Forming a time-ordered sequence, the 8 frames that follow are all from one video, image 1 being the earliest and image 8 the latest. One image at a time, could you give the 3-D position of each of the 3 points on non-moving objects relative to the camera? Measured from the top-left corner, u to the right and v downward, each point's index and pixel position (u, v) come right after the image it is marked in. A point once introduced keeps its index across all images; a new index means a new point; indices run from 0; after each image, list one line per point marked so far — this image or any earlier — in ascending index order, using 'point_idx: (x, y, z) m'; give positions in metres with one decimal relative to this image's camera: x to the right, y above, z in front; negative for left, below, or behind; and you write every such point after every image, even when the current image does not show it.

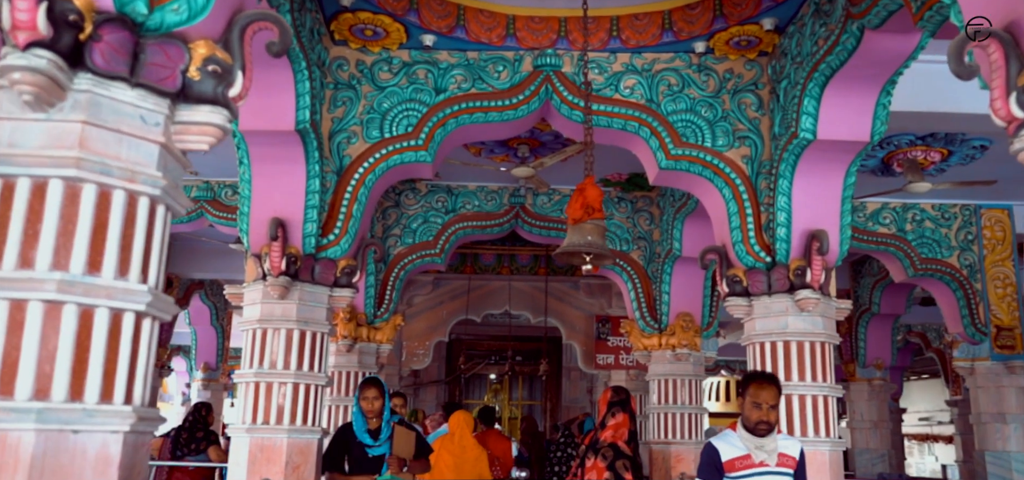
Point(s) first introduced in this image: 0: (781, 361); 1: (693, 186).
0: (+1.6, -0.7, +4.9) m
1: (+1.2, +0.4, +5.3) m
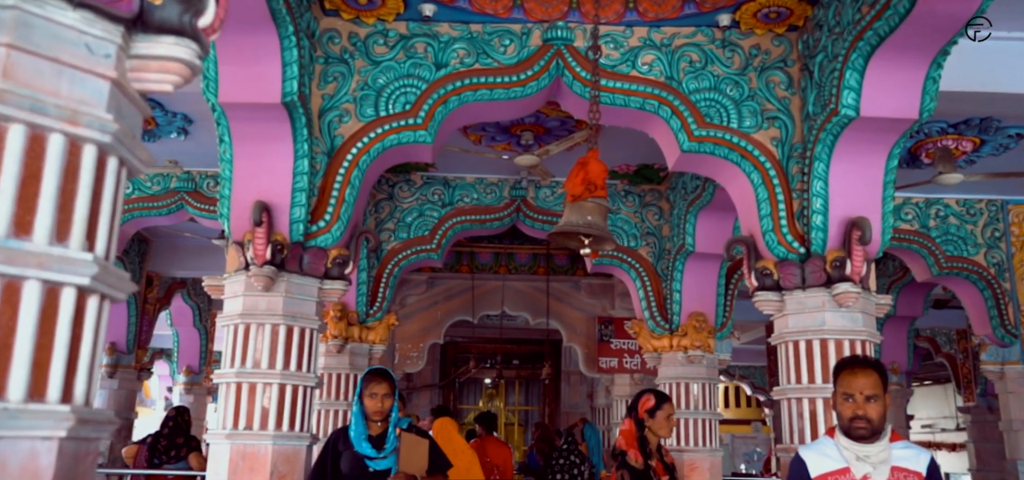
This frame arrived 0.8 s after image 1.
0: (+1.6, -0.7, +4.4) m
1: (+1.2, +0.4, +4.9) m
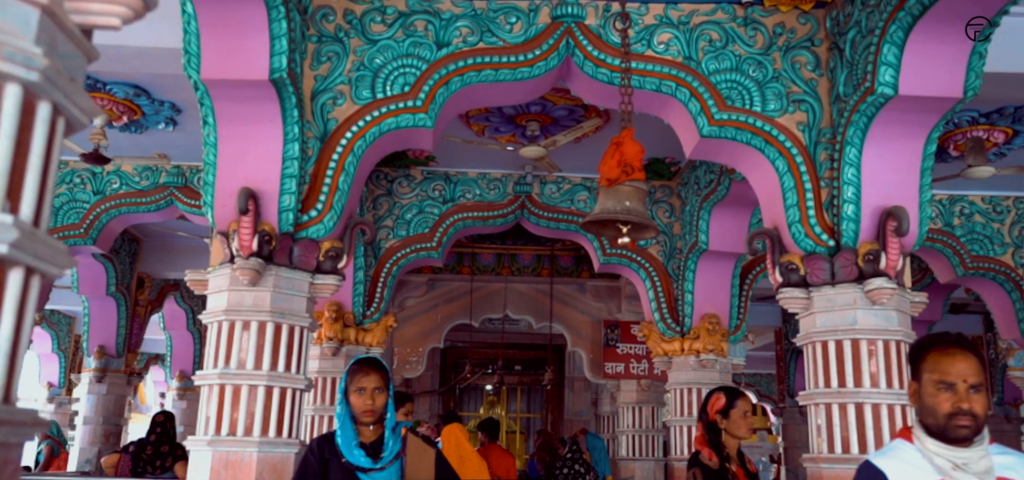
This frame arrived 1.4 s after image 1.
0: (+1.7, -0.6, +4.1) m
1: (+1.2, +0.5, +4.6) m
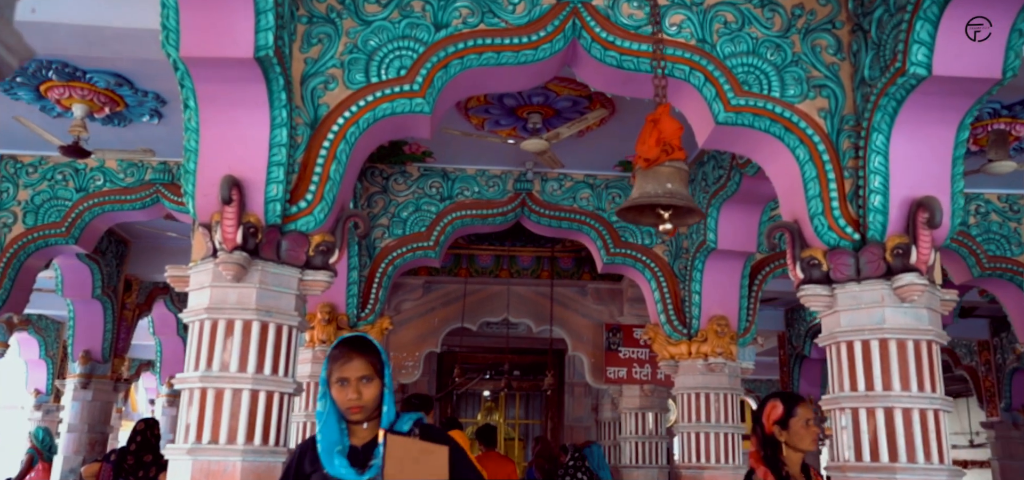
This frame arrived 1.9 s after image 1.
0: (+1.7, -0.6, +3.8) m
1: (+1.3, +0.5, +4.3) m
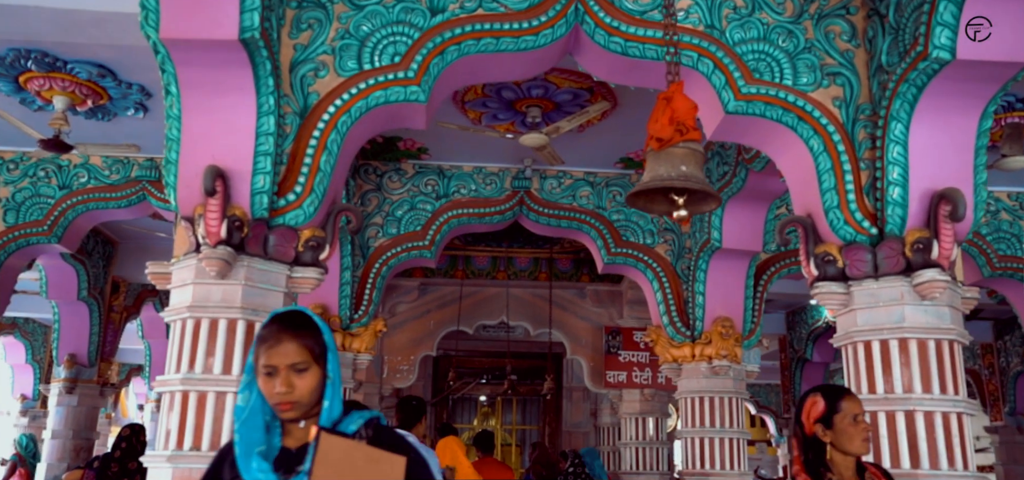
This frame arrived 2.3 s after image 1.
0: (+1.7, -0.6, +3.6) m
1: (+1.3, +0.5, +4.1) m
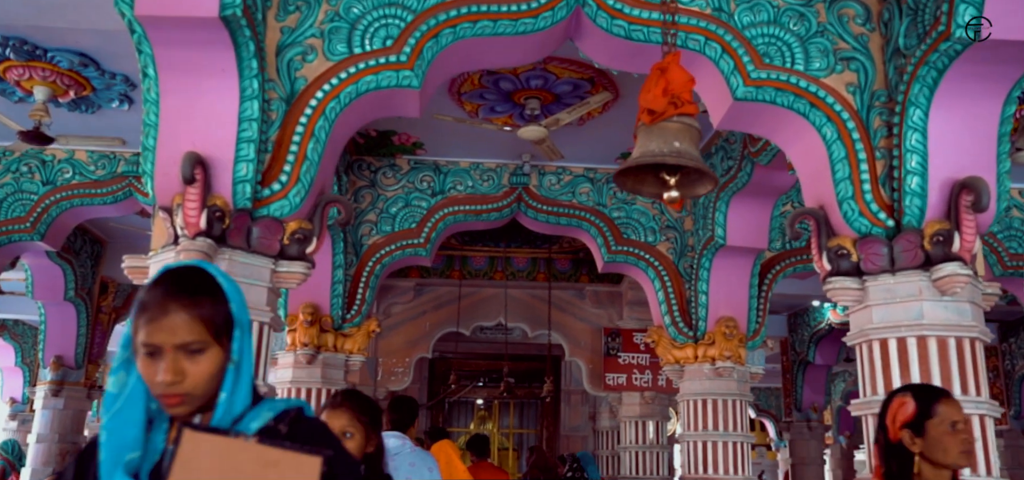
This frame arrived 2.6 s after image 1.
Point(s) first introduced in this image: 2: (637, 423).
0: (+1.7, -0.5, +3.4) m
1: (+1.2, +0.5, +3.9) m
2: (+1.4, -2.0, +9.1) m
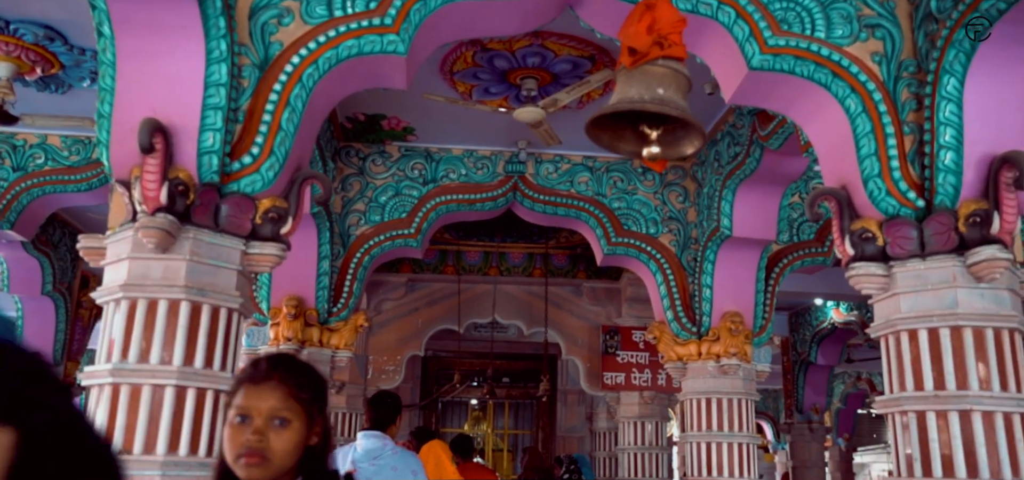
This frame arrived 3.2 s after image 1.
0: (+1.6, -0.4, +3.1) m
1: (+1.2, +0.6, +3.6) m
2: (+1.3, -2.0, +8.8) m
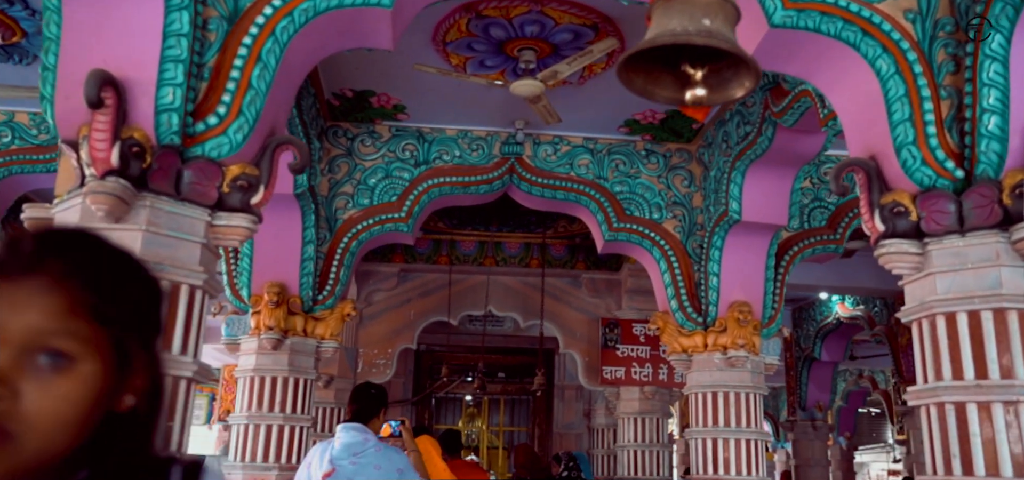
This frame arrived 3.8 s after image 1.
0: (+1.6, -0.4, +2.8) m
1: (+1.2, +0.7, +3.3) m
2: (+1.3, -1.9, +8.5) m
